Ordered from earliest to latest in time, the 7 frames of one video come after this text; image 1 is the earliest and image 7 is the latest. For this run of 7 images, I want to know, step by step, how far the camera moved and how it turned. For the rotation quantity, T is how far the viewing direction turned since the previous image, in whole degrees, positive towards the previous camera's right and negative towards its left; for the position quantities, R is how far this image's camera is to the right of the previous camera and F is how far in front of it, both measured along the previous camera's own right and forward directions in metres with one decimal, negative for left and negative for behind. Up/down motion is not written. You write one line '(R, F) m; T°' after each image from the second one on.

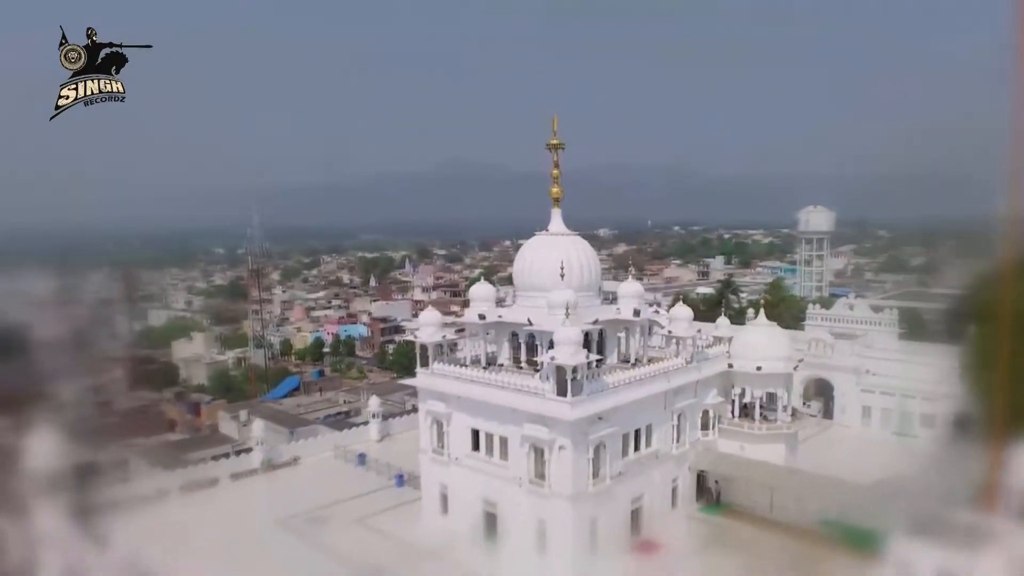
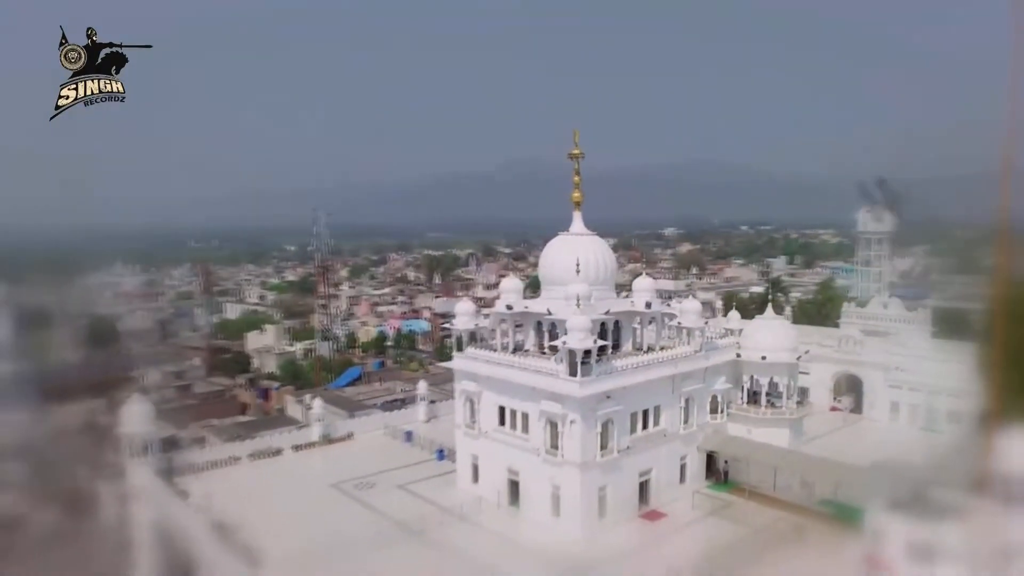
(+0.7, -1.2) m; -5°
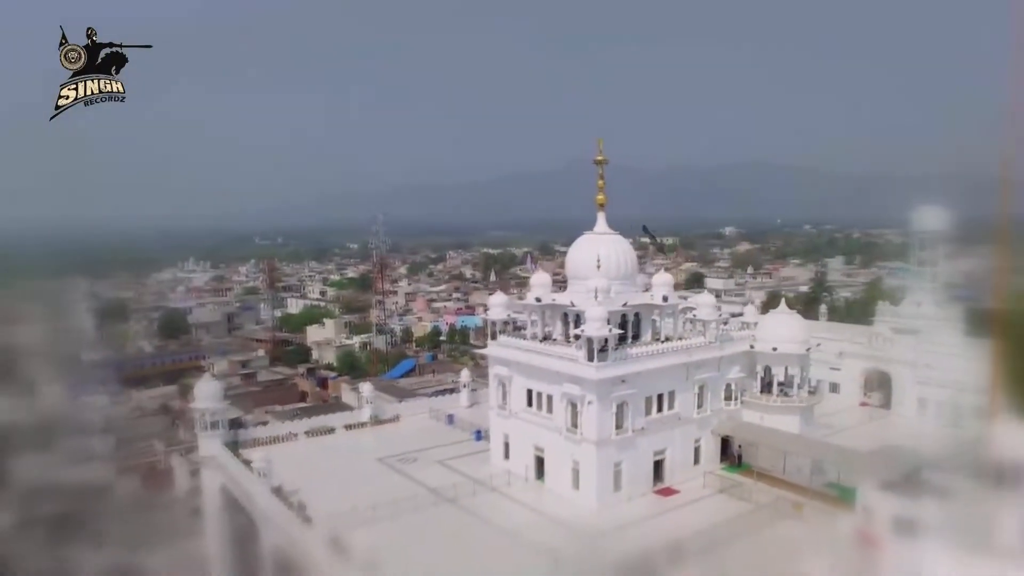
(+0.5, -1.1) m; -5°
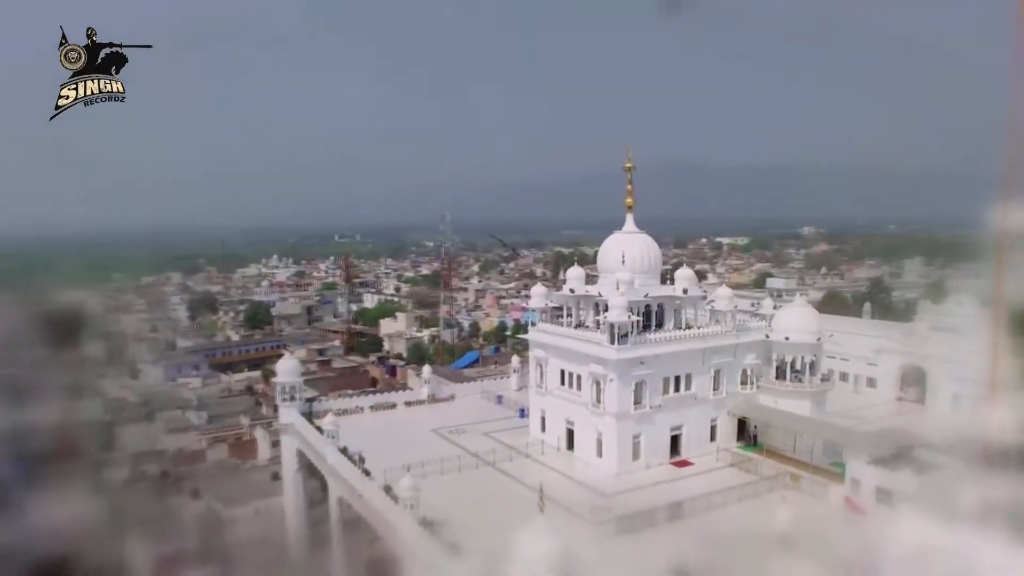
(+0.8, -1.6) m; -6°
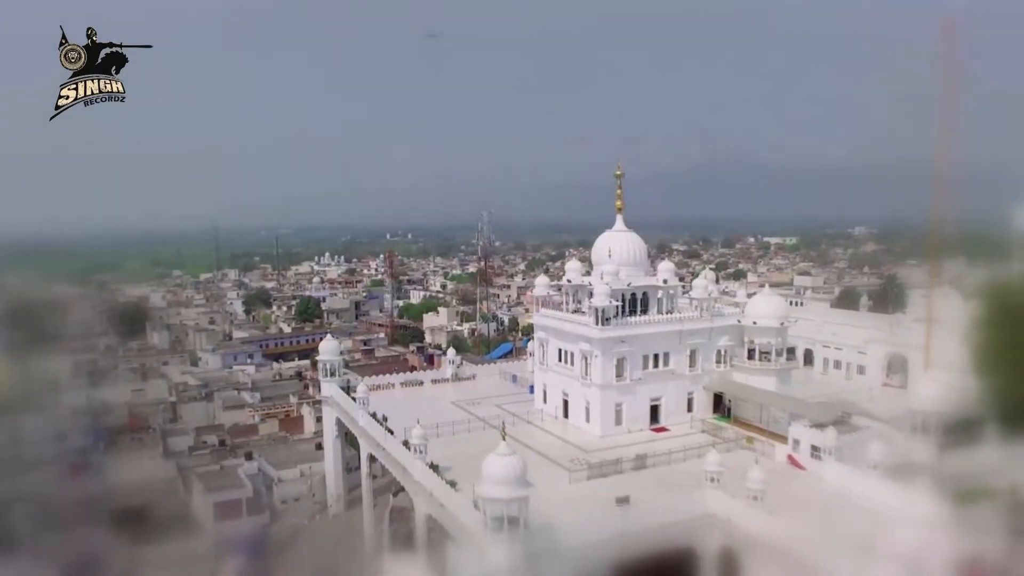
(+1.0, -2.3) m; -4°
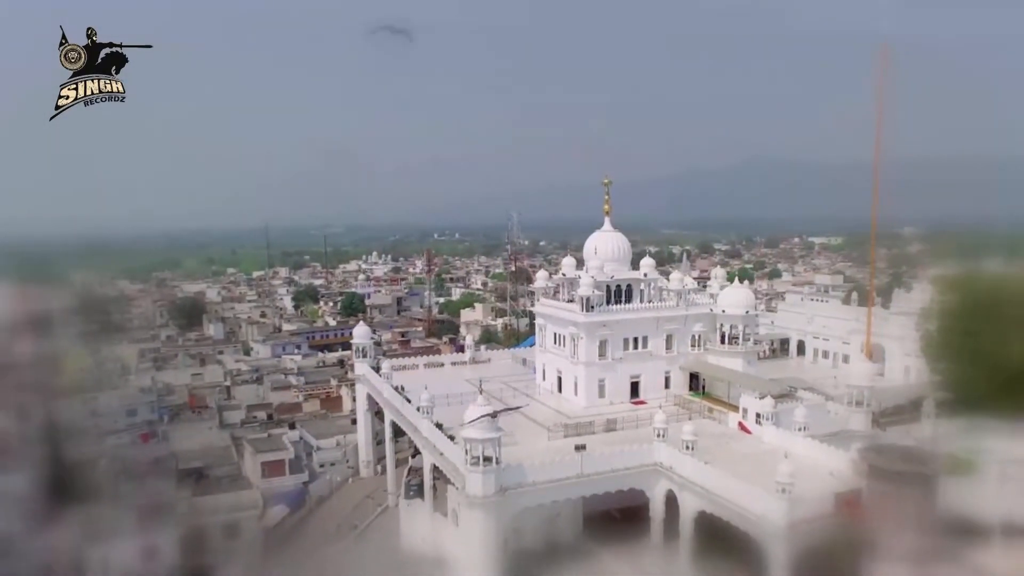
(+1.2, -2.6) m; -4°
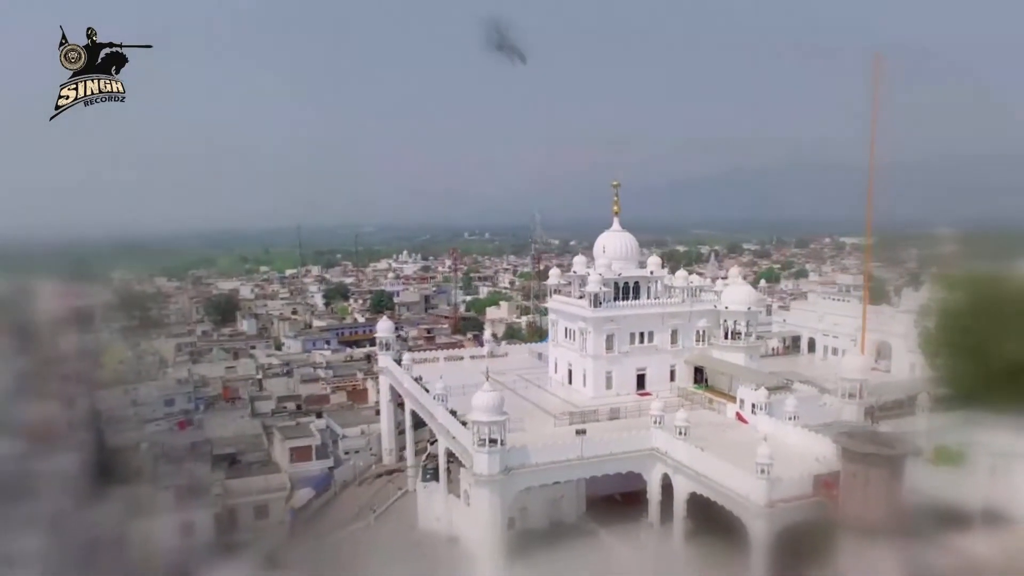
(+0.5, -1.0) m; -2°
